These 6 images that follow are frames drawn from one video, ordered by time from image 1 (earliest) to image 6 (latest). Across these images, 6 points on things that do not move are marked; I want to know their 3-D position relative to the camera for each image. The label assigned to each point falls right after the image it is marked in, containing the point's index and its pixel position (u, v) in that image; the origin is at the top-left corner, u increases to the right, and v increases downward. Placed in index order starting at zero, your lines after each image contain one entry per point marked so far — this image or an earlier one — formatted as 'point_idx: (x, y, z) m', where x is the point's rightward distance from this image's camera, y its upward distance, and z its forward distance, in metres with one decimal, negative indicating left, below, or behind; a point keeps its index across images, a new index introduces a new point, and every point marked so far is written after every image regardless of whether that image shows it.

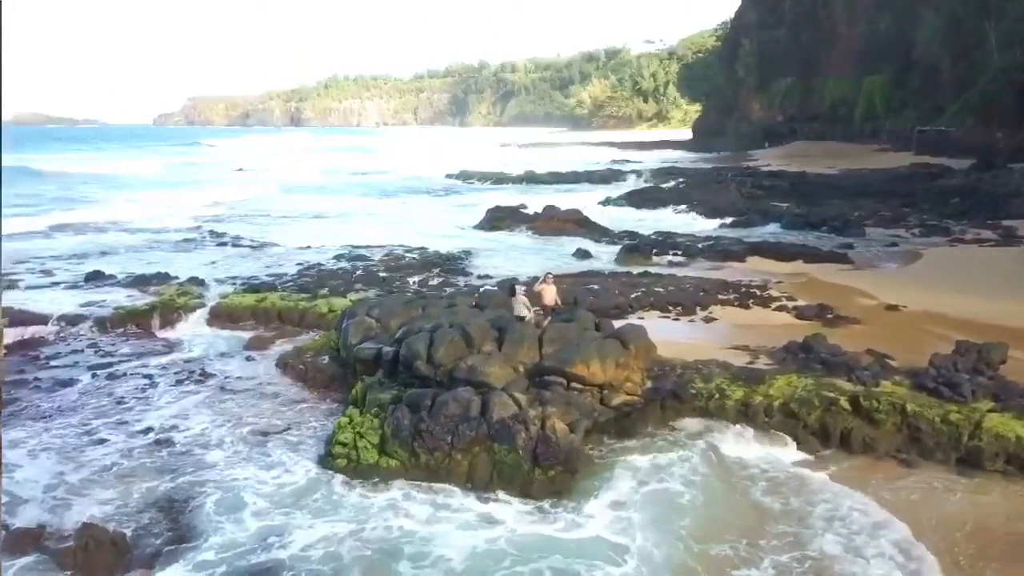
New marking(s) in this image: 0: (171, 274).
0: (-7.5, +0.3, +18.4) m
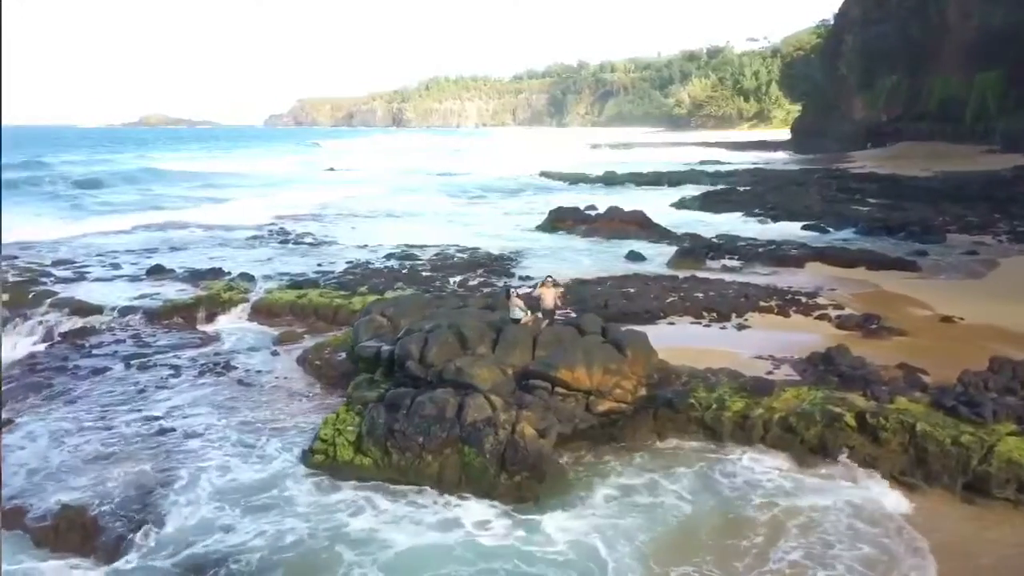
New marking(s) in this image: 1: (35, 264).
0: (-6.6, +0.4, +19.1) m
1: (-11.4, +0.5, +19.8) m
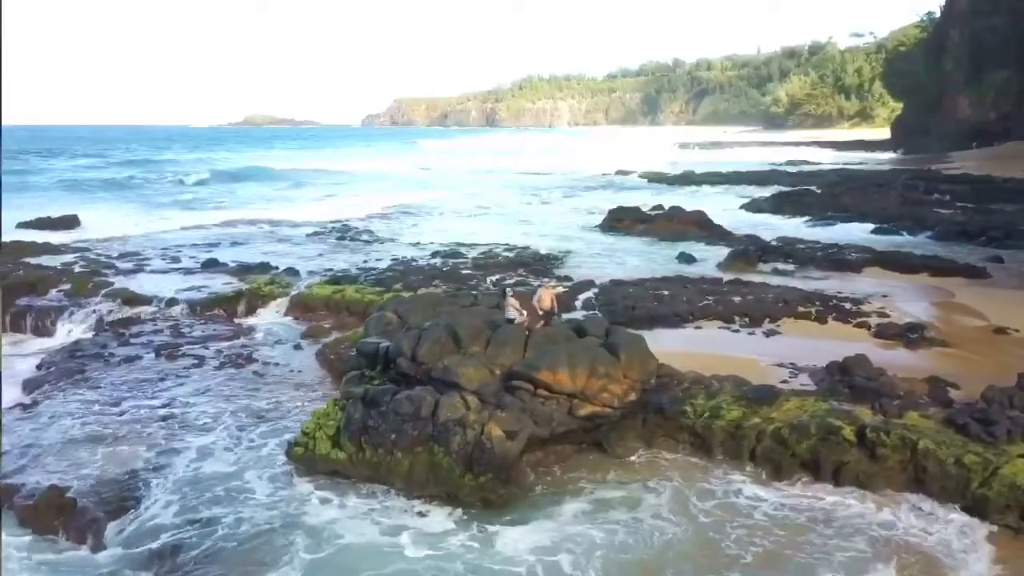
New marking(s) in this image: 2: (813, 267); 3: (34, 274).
0: (-5.6, +0.5, +19.7) m
1: (-10.3, +0.8, +20.9) m
2: (+7.2, +0.5, +20.0) m
3: (-10.5, +0.3, +18.2) m
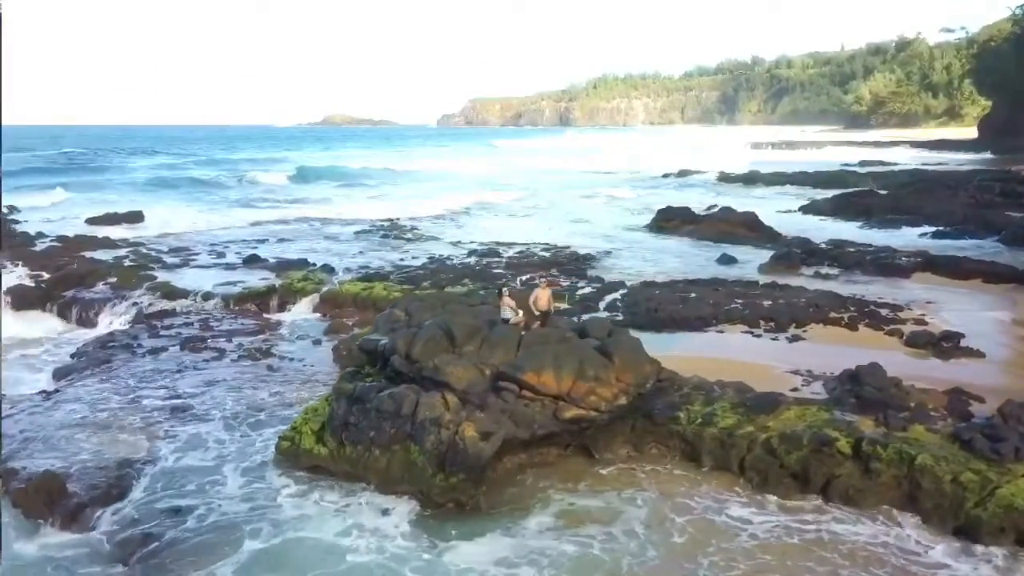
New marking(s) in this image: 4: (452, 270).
0: (-4.8, +0.6, +20.1) m
1: (-9.4, +0.9, +21.7) m
2: (+8.0, +0.4, +19.2) m
3: (-9.8, +0.5, +19.0) m
4: (-1.3, +0.4, +18.5) m
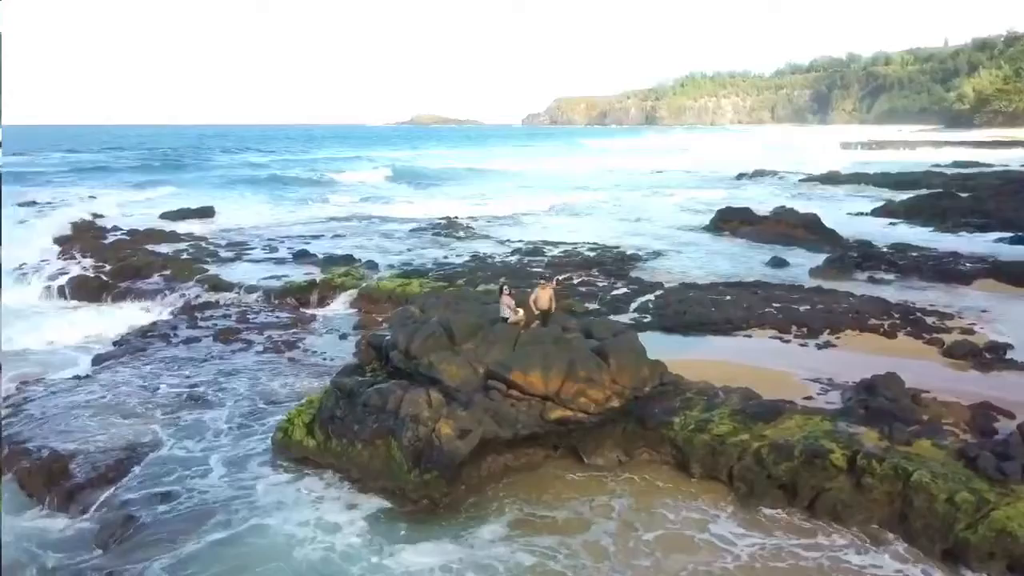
0: (-3.8, +0.7, +20.4) m
1: (-8.1, +1.1, +22.5) m
2: (+8.9, +0.3, +18.3) m
3: (-8.8, +0.7, +19.9) m
4: (-0.5, +0.4, +18.5) m
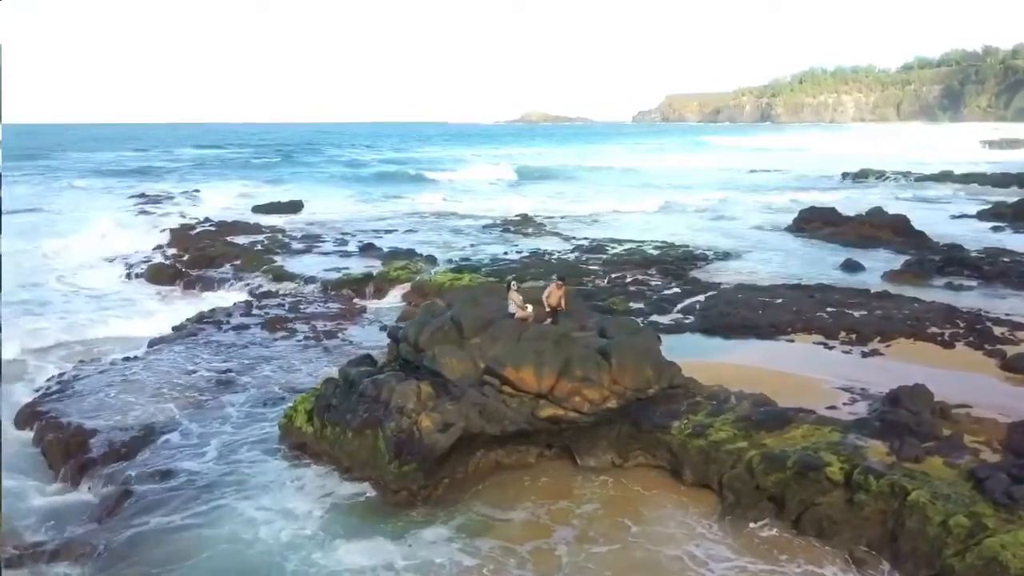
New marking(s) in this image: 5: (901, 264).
0: (-2.3, +0.9, +20.7) m
1: (-6.3, +1.4, +23.3) m
2: (+10.0, +0.1, +17.0) m
3: (-7.3, +1.0, +20.9) m
4: (+0.7, +0.5, +18.4) m
5: (+9.0, +0.6, +19.1) m
